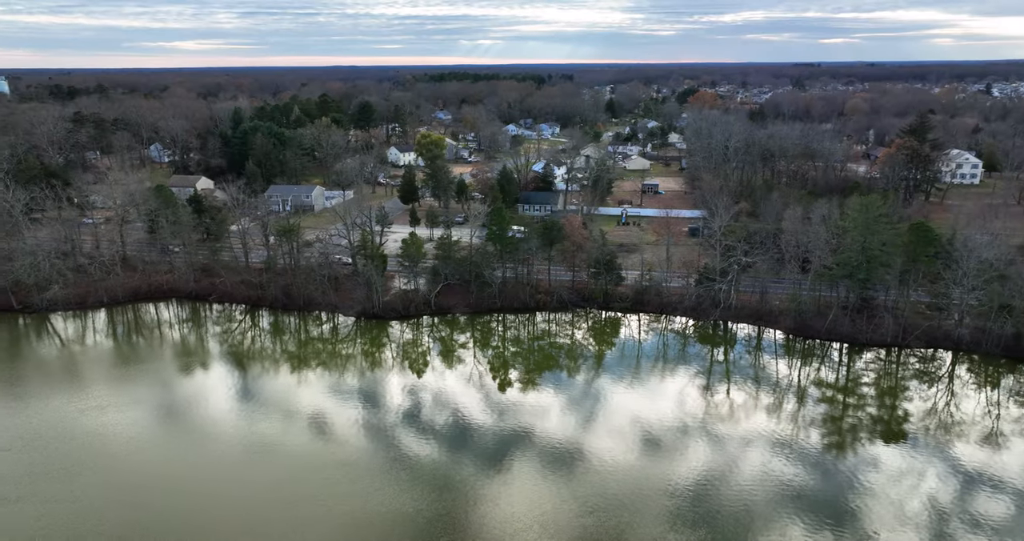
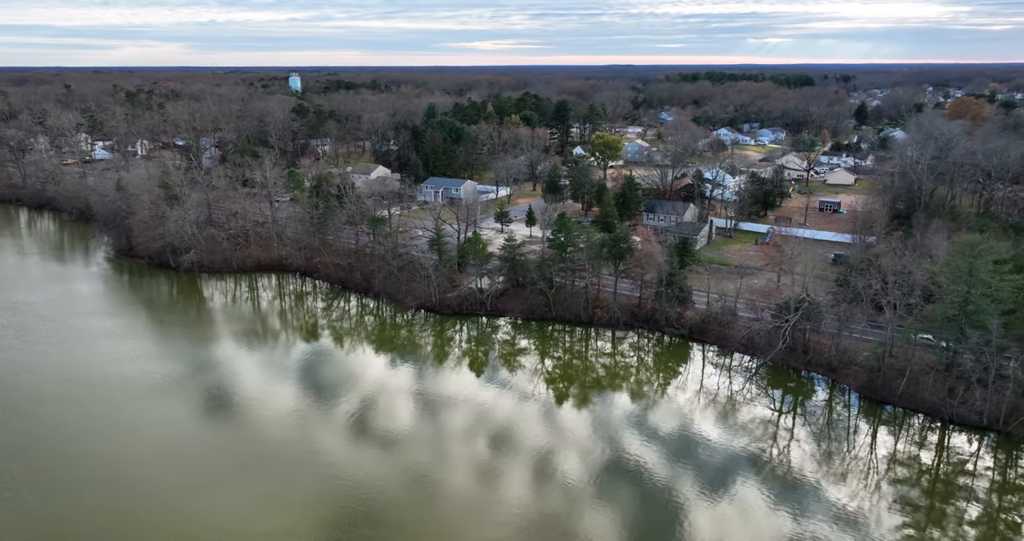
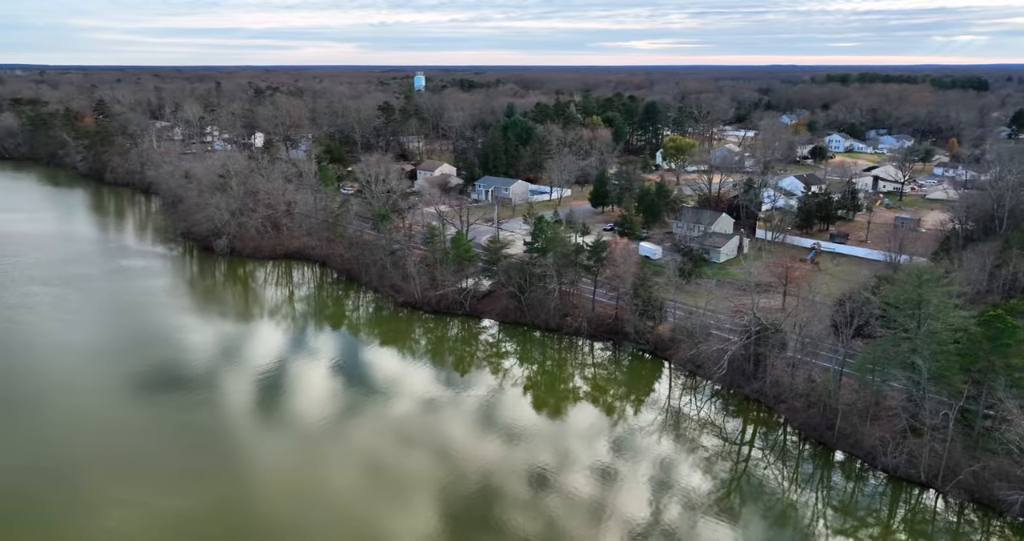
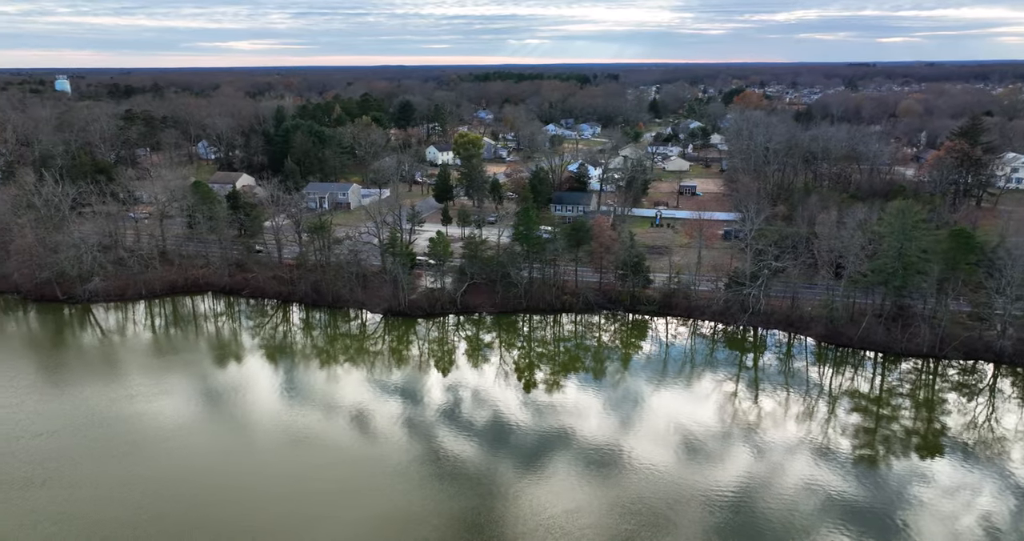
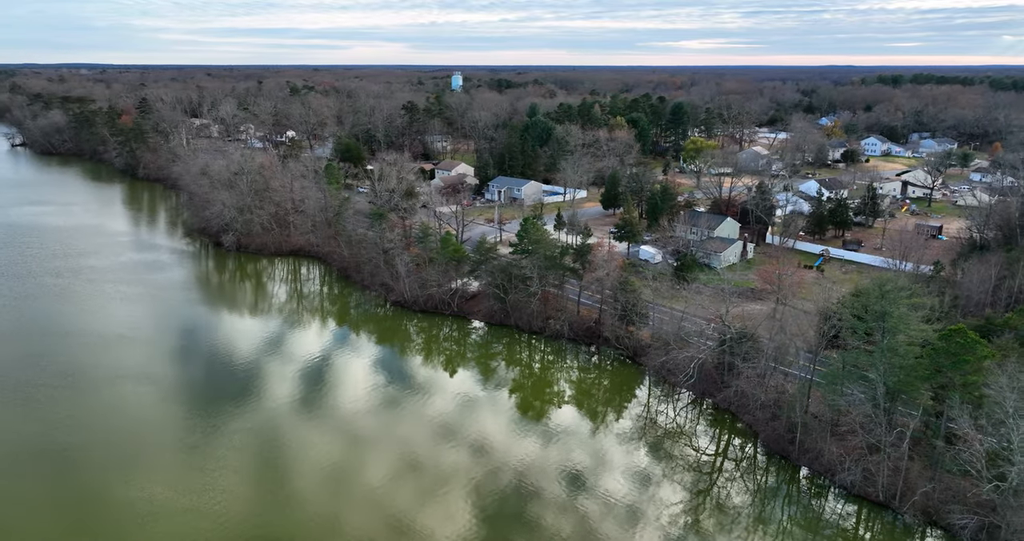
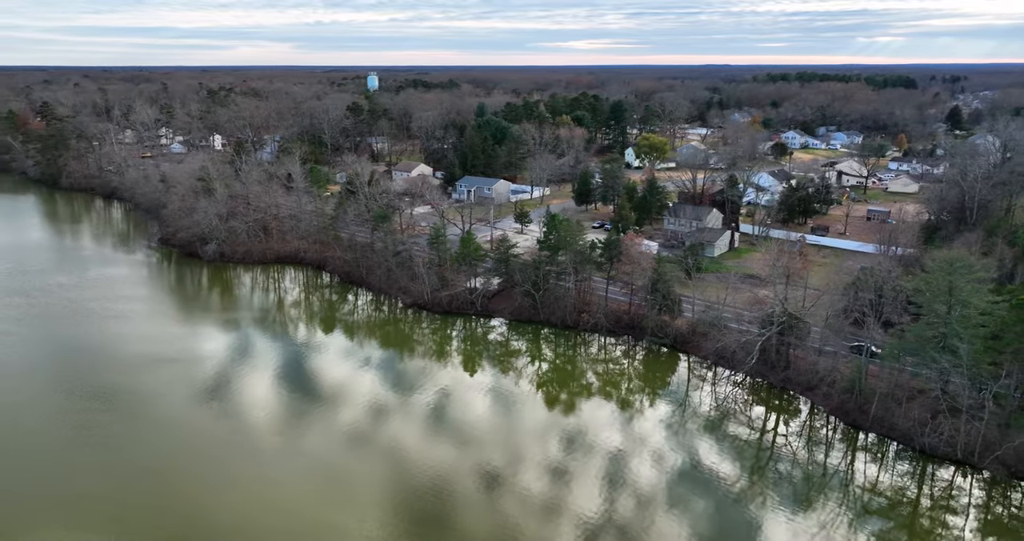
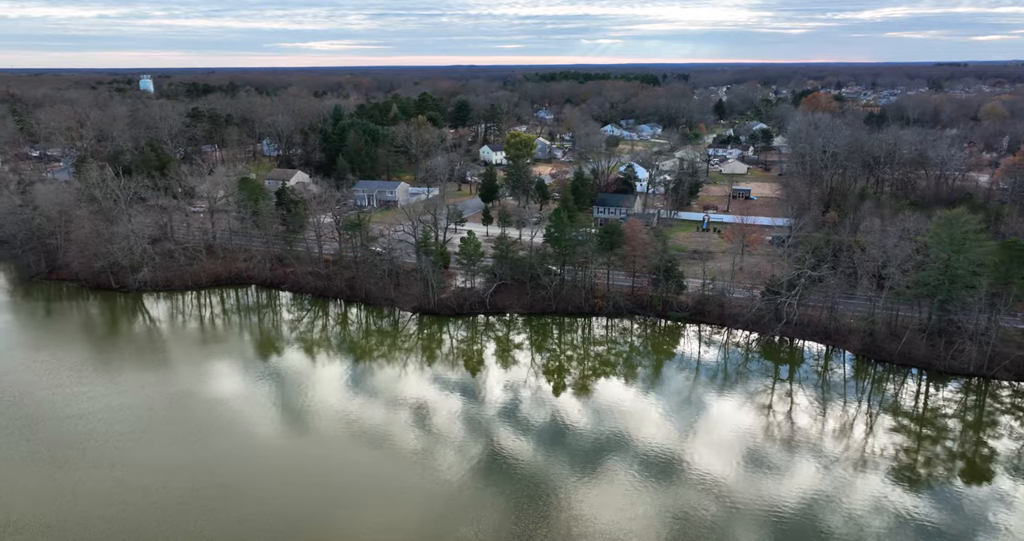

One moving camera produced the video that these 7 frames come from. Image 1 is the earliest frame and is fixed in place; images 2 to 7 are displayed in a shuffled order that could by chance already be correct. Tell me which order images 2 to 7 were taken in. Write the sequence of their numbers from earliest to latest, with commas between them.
4, 7, 2, 6, 3, 5
